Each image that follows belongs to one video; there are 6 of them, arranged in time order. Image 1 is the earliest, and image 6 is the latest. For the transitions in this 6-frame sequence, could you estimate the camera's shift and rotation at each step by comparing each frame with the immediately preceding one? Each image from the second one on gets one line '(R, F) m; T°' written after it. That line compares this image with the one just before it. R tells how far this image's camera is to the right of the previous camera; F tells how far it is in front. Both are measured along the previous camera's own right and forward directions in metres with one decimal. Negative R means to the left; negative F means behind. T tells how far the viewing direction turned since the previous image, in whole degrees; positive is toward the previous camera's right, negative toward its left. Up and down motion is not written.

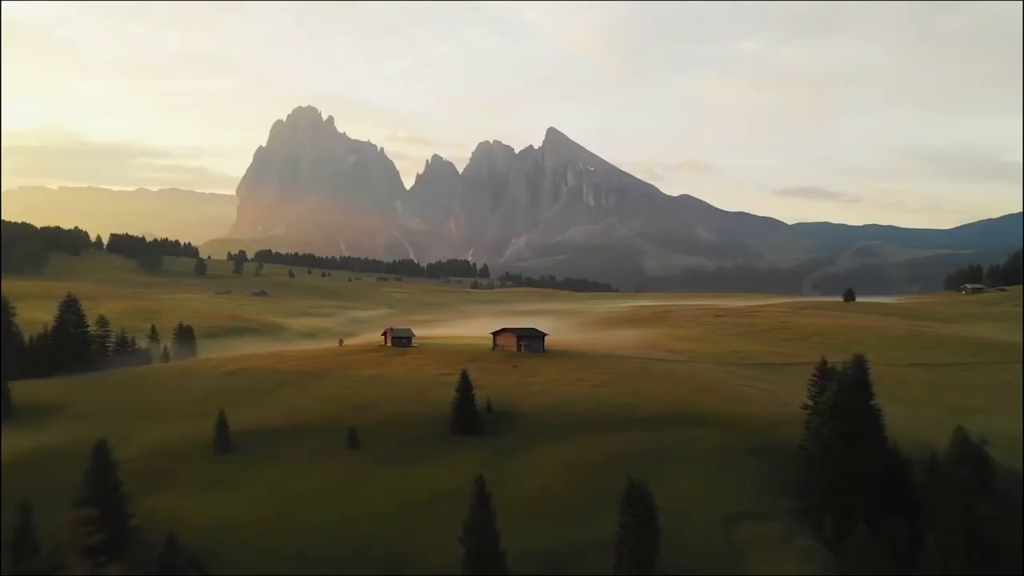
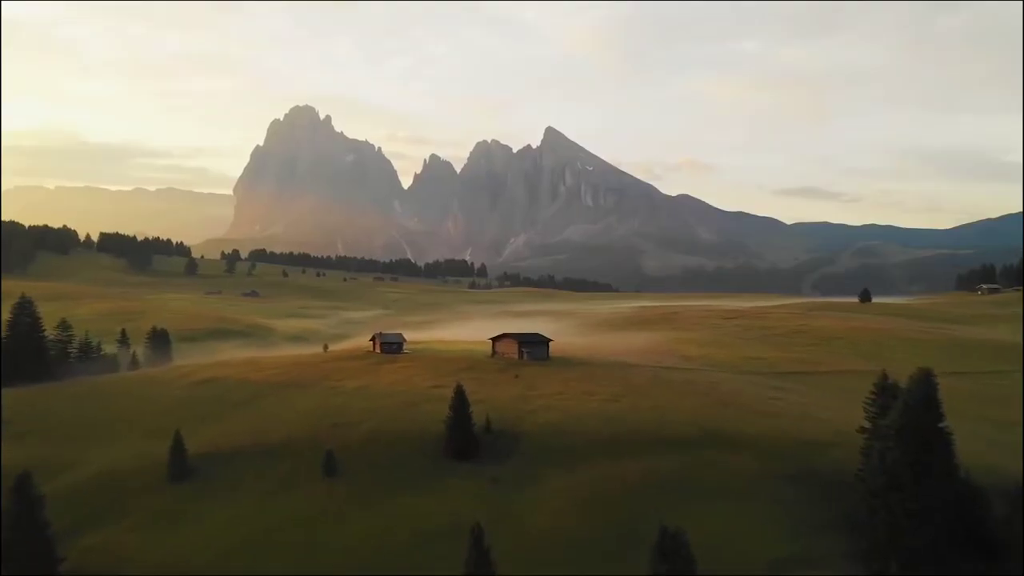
(-0.1, +3.5) m; 0°
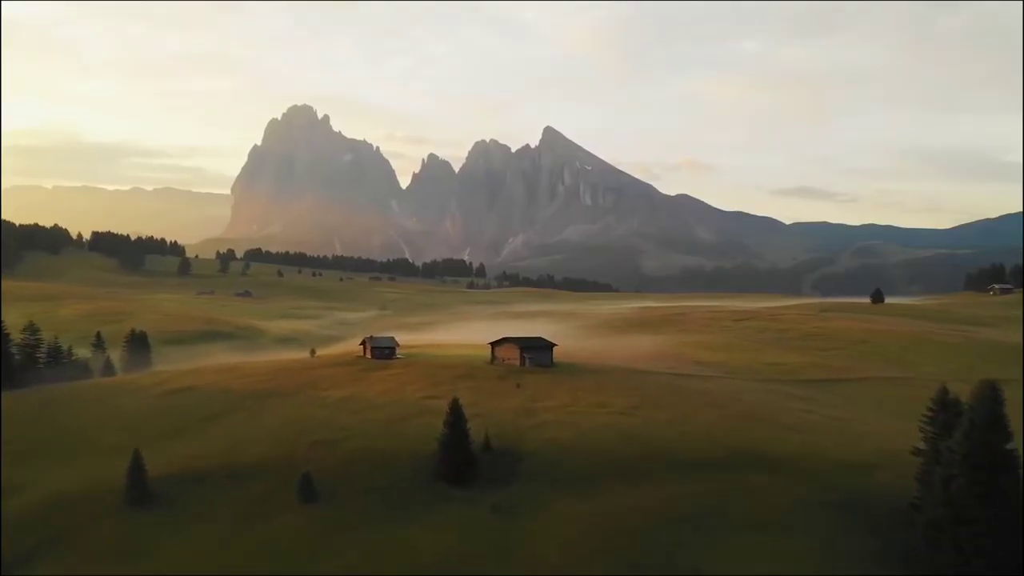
(-0.1, +2.6) m; 0°
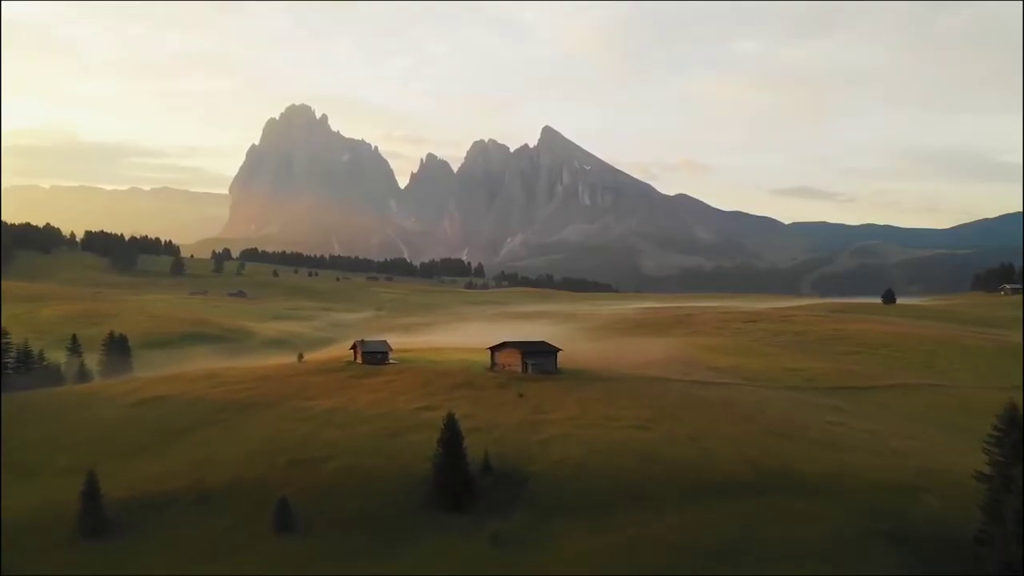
(-0.1, +2.3) m; 0°
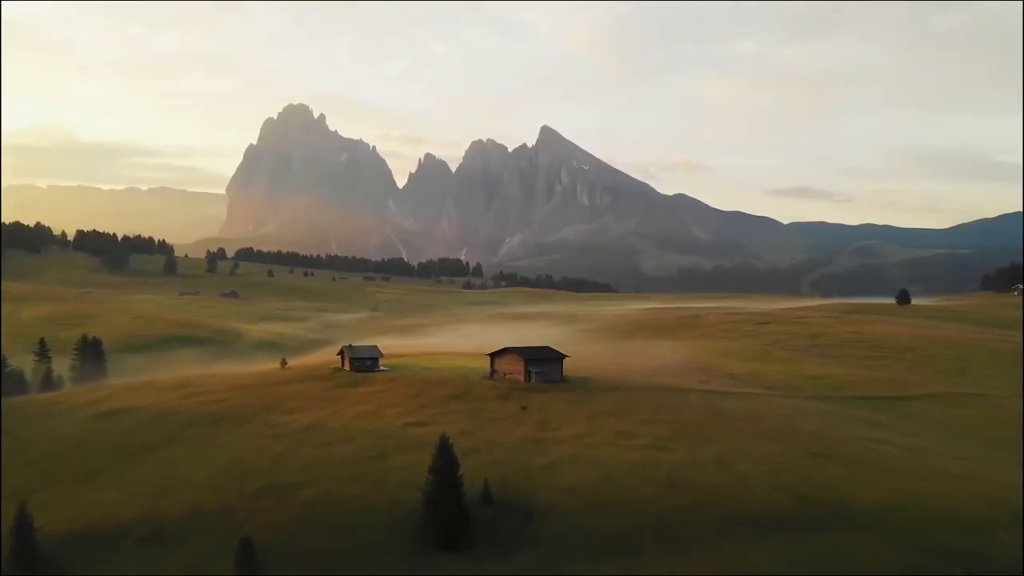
(-0.1, +2.6) m; 0°
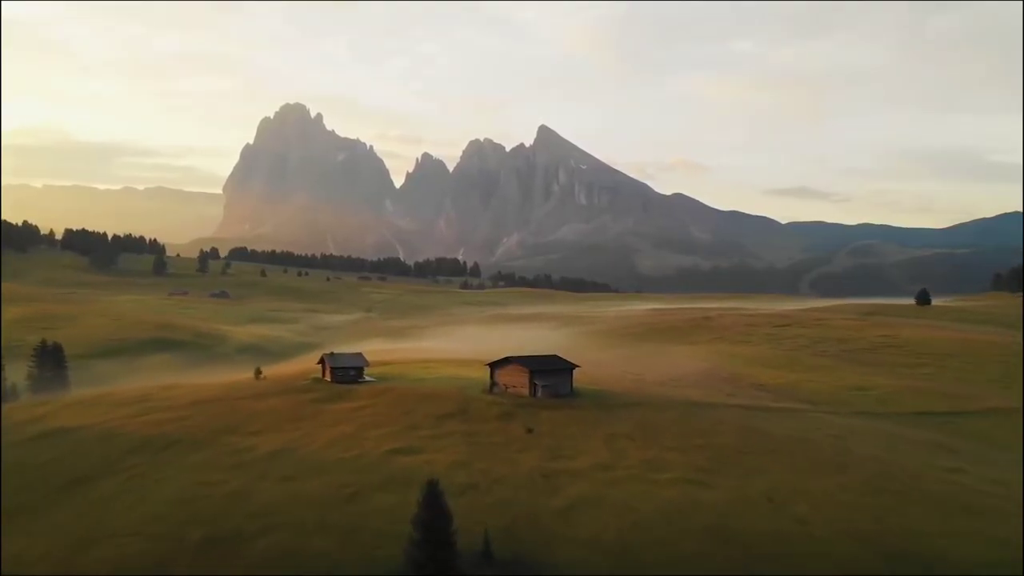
(-0.2, +3.4) m; 0°
